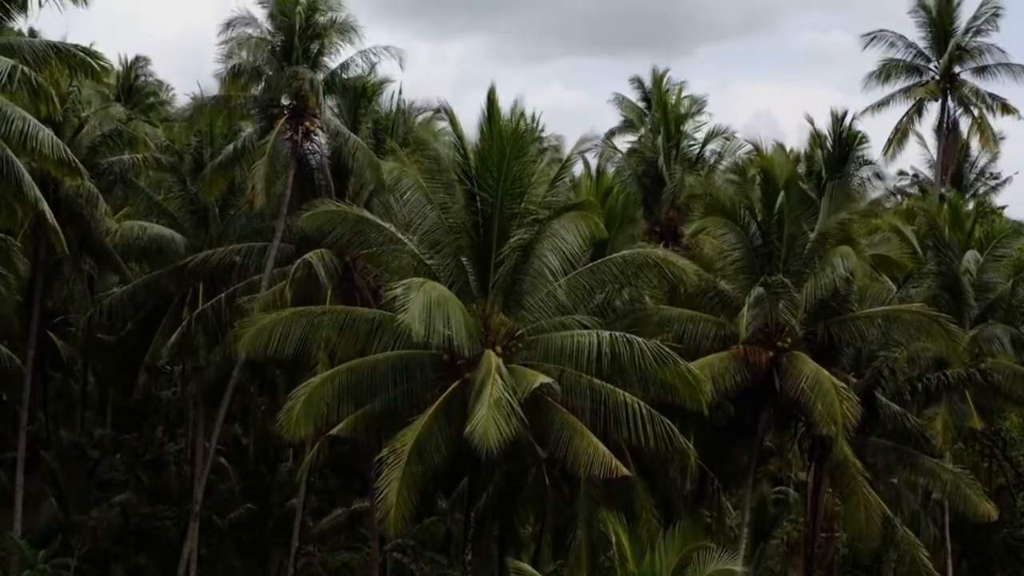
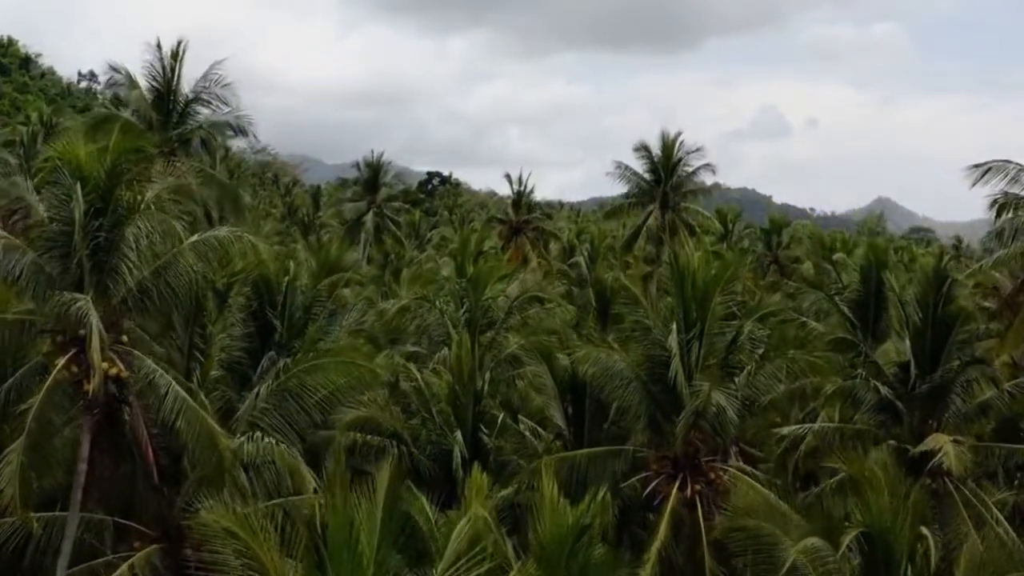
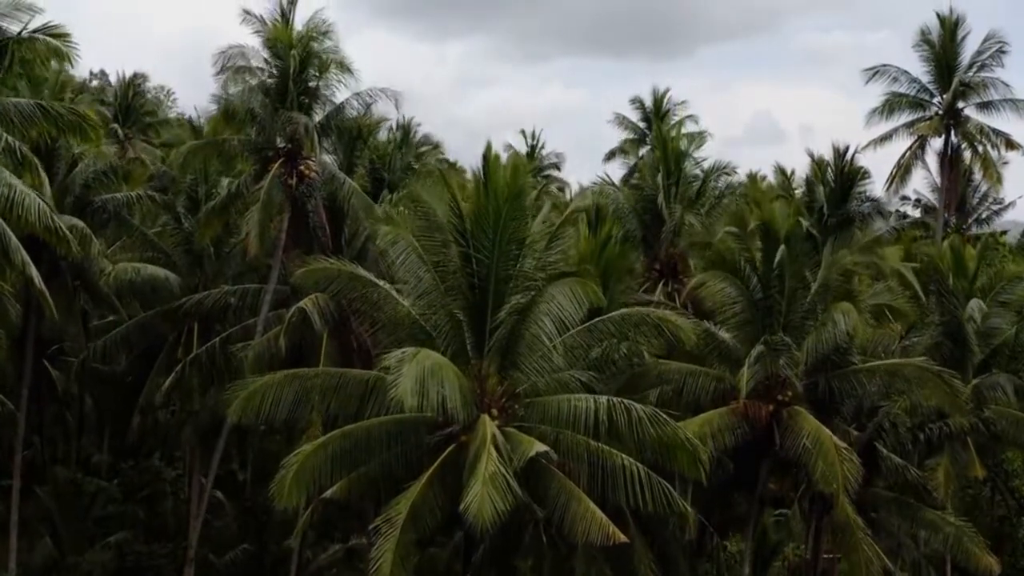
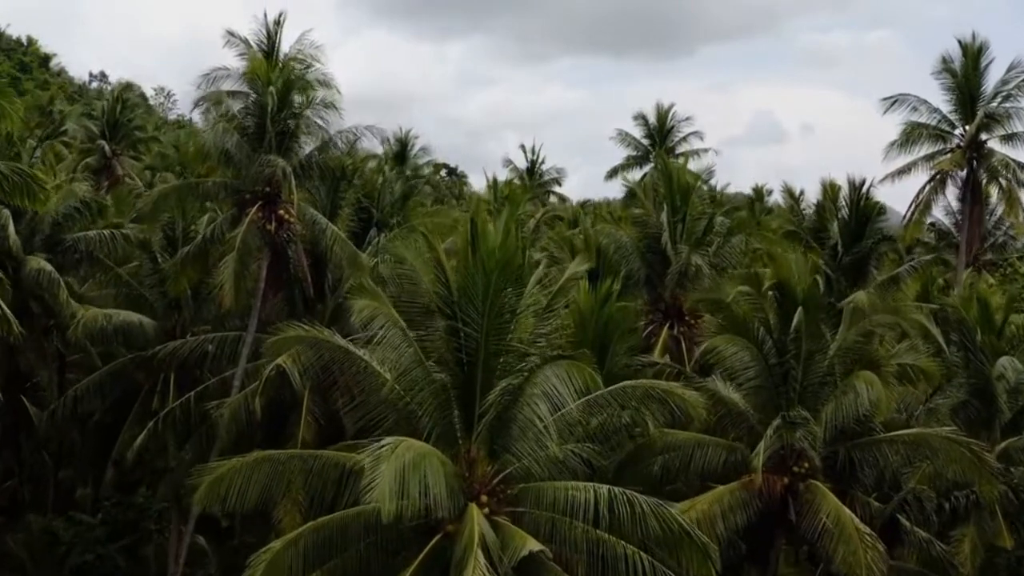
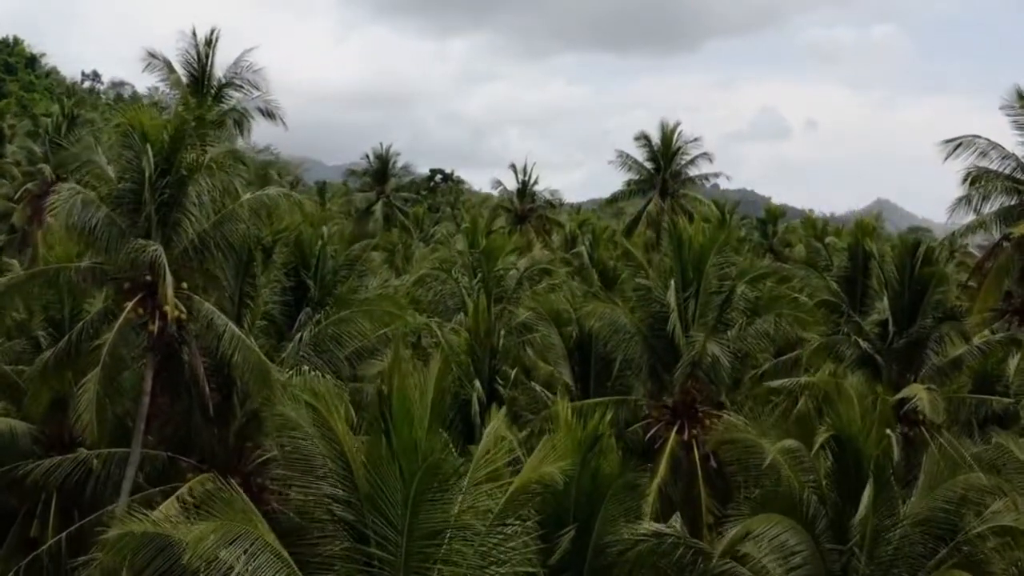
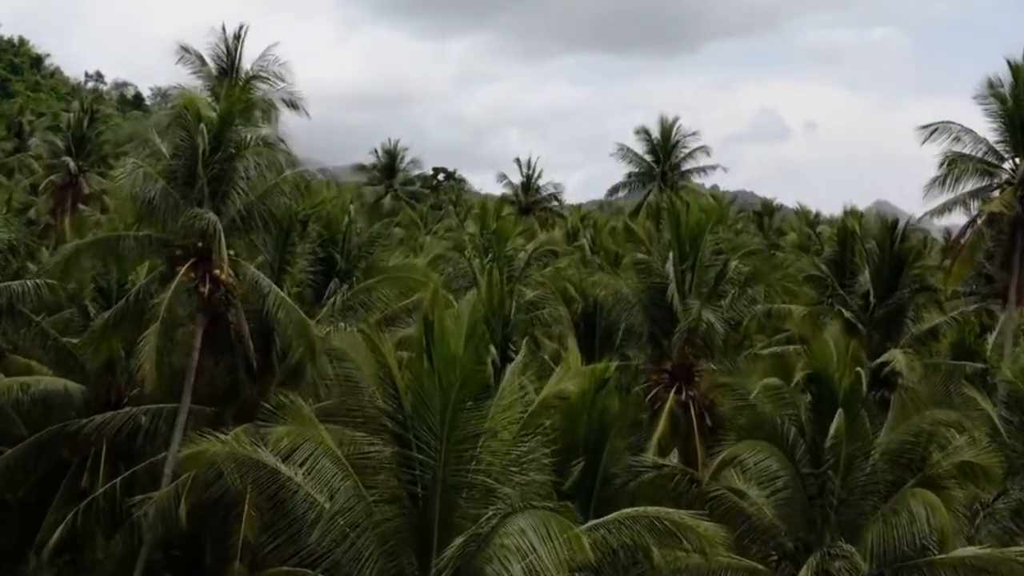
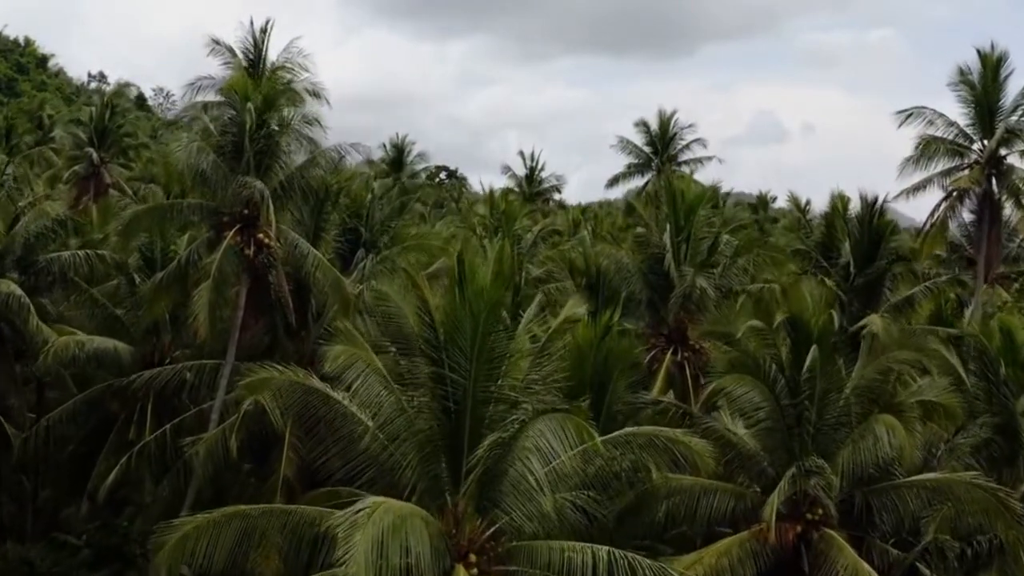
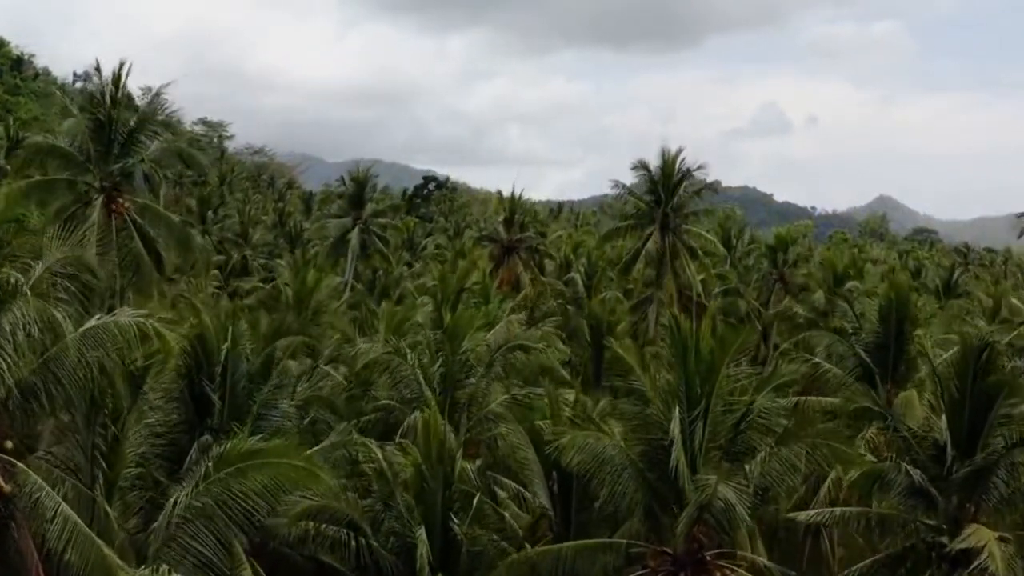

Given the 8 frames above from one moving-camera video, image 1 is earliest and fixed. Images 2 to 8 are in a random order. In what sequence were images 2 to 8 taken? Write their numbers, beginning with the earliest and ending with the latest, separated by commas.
3, 4, 7, 6, 5, 2, 8
